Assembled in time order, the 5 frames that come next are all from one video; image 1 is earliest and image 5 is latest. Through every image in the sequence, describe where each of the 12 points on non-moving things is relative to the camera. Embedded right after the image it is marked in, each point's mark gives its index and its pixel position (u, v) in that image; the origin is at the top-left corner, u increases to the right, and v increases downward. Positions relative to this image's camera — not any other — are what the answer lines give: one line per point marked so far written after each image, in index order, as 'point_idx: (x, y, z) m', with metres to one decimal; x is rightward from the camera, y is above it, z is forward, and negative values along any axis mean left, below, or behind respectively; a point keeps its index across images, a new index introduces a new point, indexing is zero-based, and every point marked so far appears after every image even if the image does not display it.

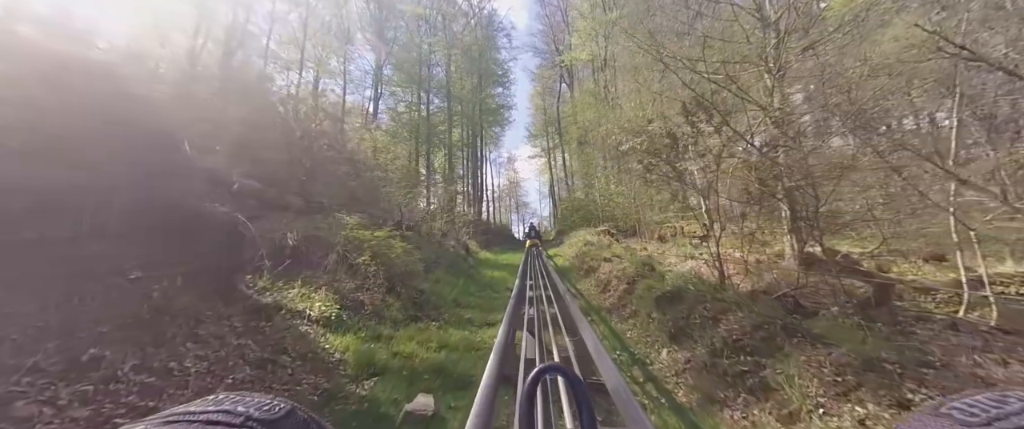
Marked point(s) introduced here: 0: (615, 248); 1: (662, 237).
0: (+3.3, -1.1, +10.2) m
1: (+7.0, -1.0, +14.7) m
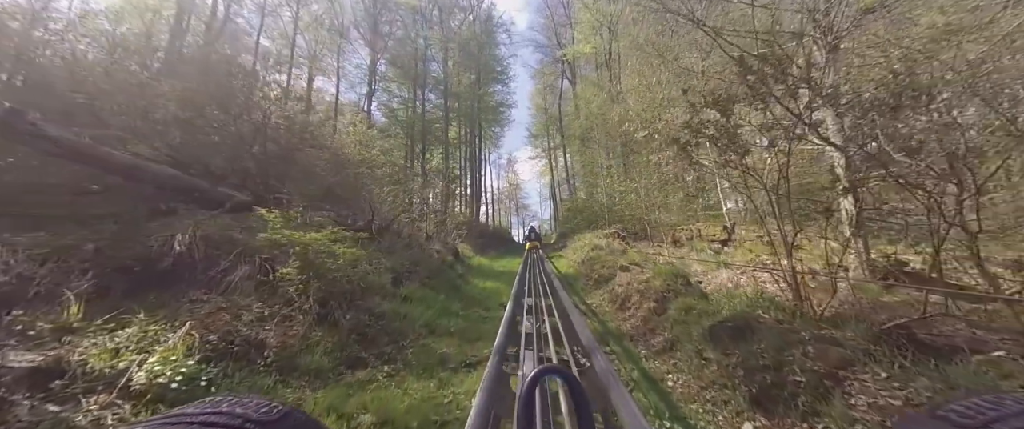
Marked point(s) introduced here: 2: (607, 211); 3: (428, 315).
0: (+3.3, -1.1, +8.8) m
1: (+6.9, -1.1, +13.4) m
2: (+5.9, +0.2, +19.5) m
3: (-1.4, -1.7, +5.6) m
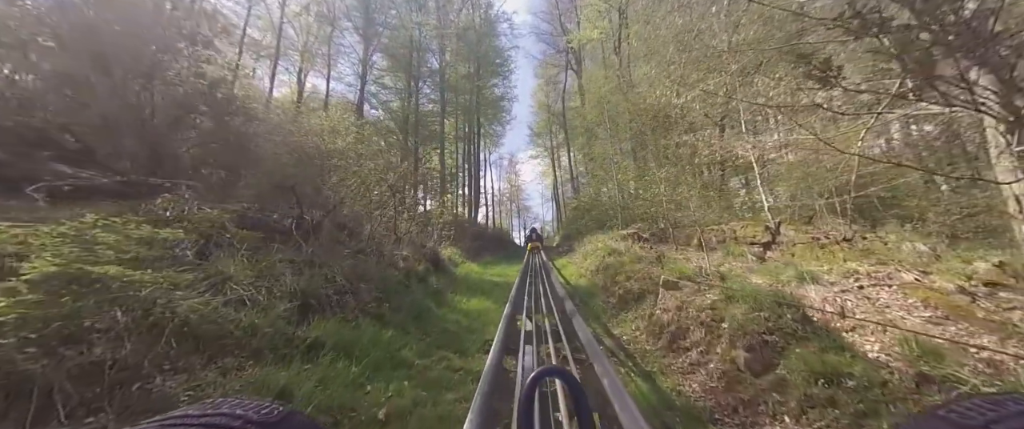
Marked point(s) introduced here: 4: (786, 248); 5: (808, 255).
0: (+3.2, -1.0, +6.9) m
1: (+6.9, -1.0, +11.4) m
2: (+5.8, +0.2, +17.5) m
3: (-1.6, -1.6, +3.7) m
4: (+8.0, -1.0, +9.3) m
5: (+7.9, -1.1, +8.5) m
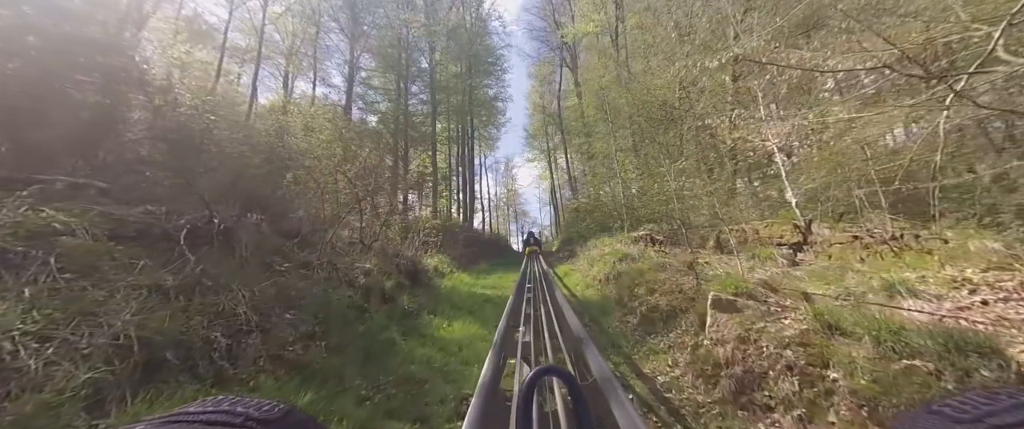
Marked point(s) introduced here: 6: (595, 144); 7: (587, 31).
0: (+3.1, -0.9, +5.7) m
1: (+6.7, -1.0, +10.3) m
2: (+5.6, +0.1, +16.4) m
3: (-1.6, -1.6, +2.4) m
4: (+7.8, -0.9, +8.1) m
5: (+7.8, -1.0, +7.4) m
6: (+5.0, +4.2, +19.2) m
7: (+4.6, +11.2, +19.6) m
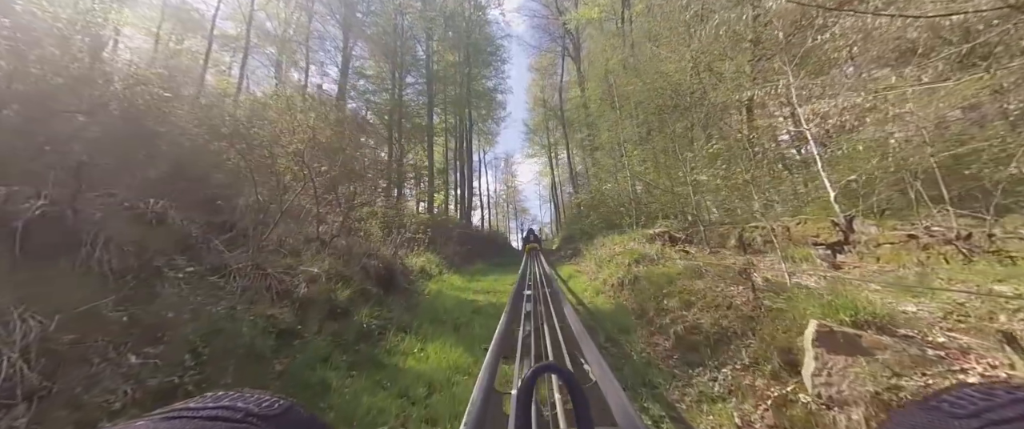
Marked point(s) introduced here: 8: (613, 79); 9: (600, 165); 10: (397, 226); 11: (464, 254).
0: (+3.0, -0.8, +4.7) m
1: (+6.7, -0.8, +9.2) m
2: (+5.5, +0.3, +15.3) m
3: (-1.7, -1.5, +1.4) m
4: (+7.8, -0.8, +7.0) m
5: (+7.7, -0.9, +6.3) m
6: (+5.0, +4.5, +18.1) m
7: (+4.6, +11.4, +18.4) m
8: (+5.2, +7.0, +16.2) m
9: (+5.0, +2.8, +18.0) m
10: (-3.8, -0.4, +10.7) m
11: (-2.5, -1.9, +15.5) m
